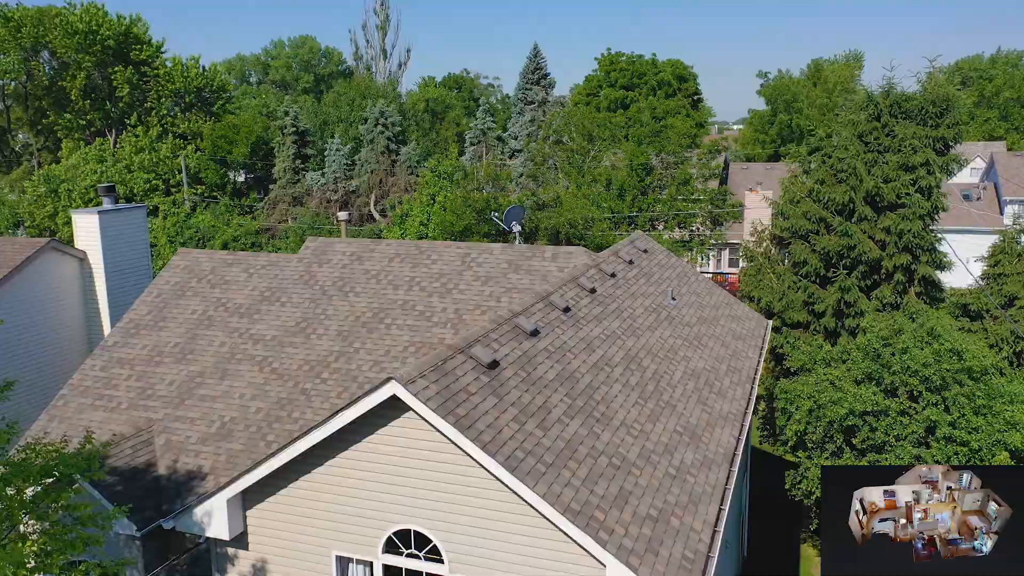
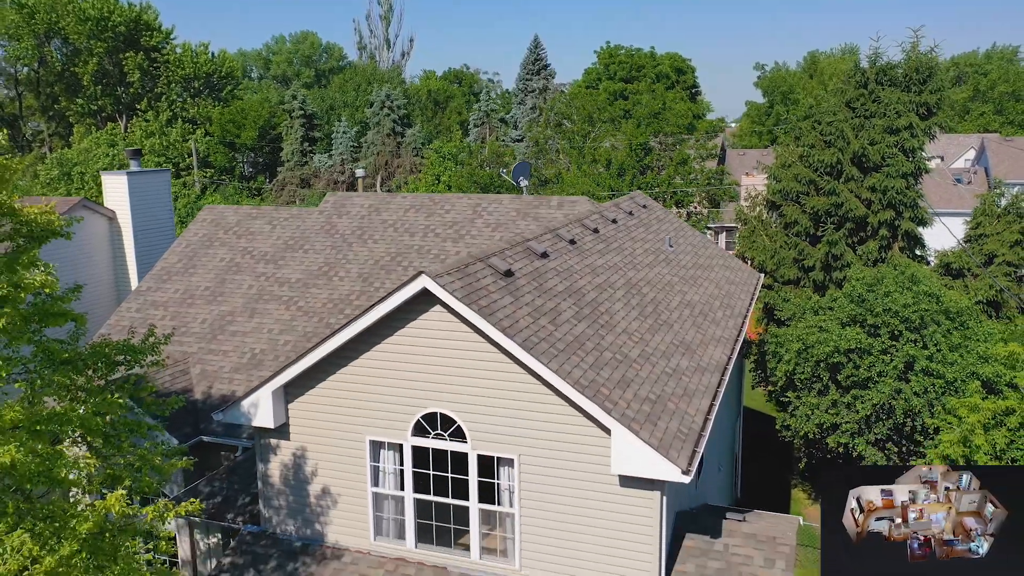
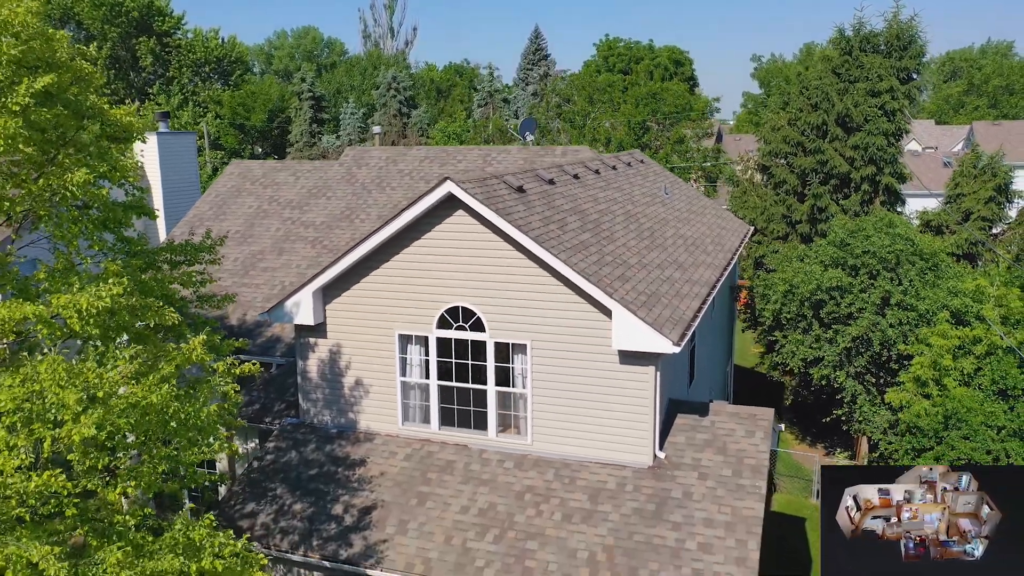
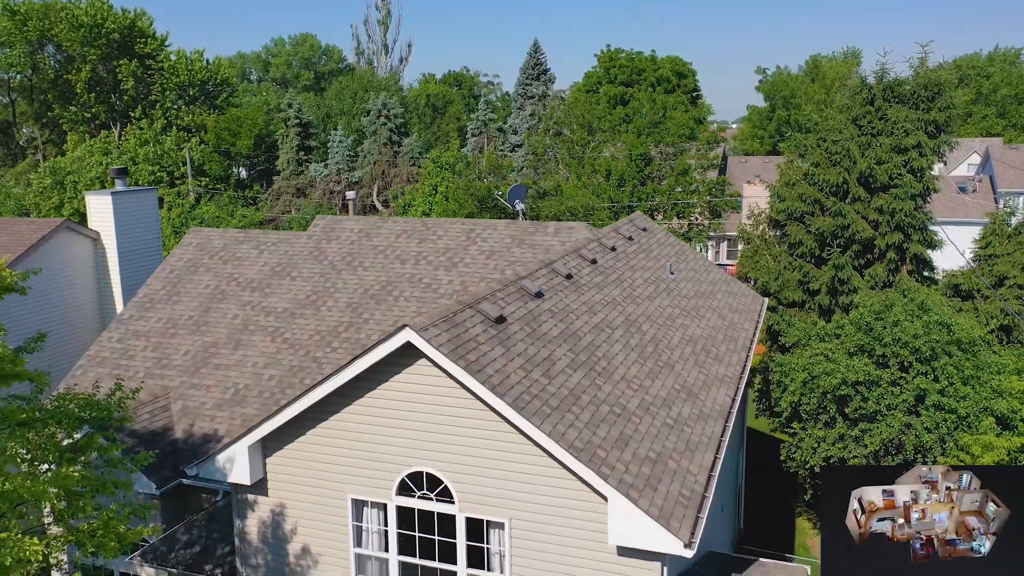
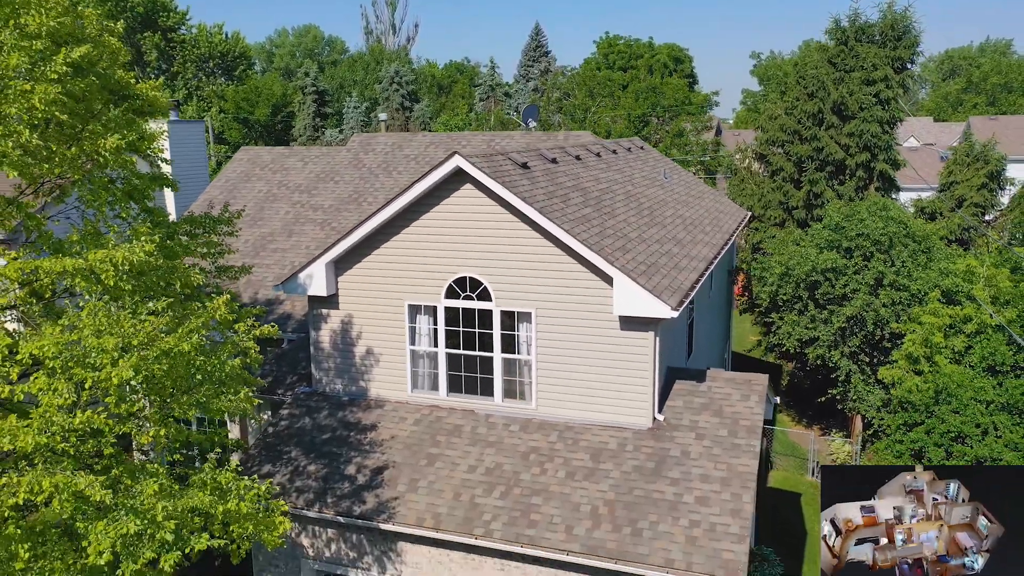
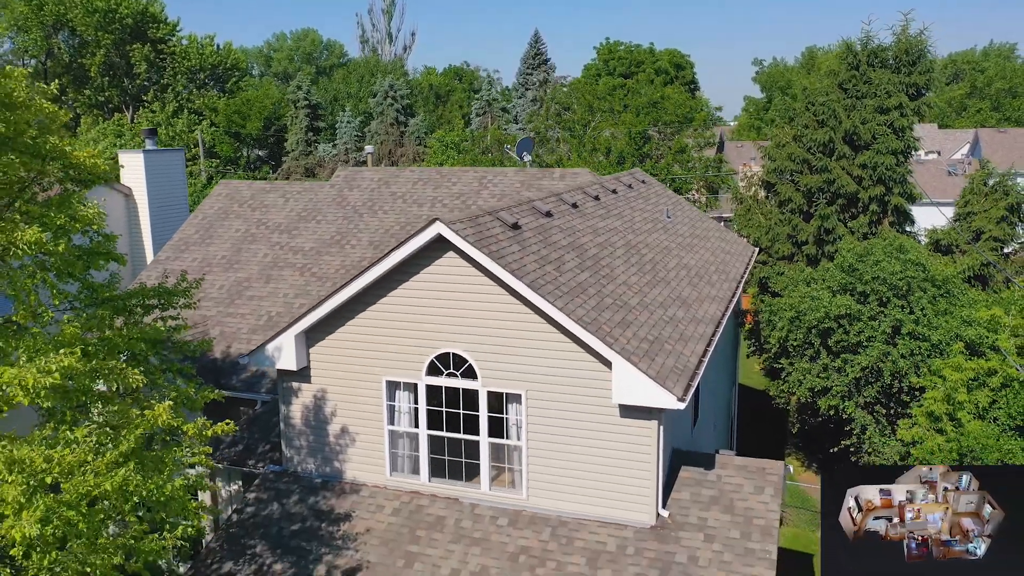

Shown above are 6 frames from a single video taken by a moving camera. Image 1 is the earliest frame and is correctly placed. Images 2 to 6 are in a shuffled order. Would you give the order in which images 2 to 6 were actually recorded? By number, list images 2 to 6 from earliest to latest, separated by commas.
4, 2, 6, 3, 5
